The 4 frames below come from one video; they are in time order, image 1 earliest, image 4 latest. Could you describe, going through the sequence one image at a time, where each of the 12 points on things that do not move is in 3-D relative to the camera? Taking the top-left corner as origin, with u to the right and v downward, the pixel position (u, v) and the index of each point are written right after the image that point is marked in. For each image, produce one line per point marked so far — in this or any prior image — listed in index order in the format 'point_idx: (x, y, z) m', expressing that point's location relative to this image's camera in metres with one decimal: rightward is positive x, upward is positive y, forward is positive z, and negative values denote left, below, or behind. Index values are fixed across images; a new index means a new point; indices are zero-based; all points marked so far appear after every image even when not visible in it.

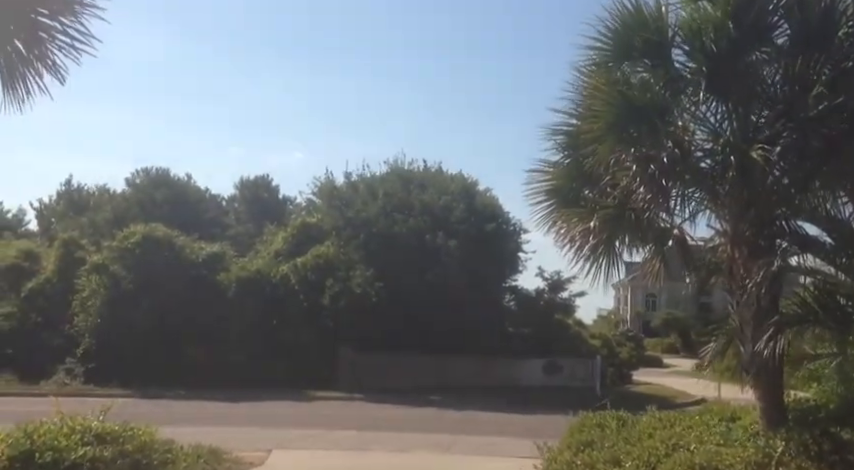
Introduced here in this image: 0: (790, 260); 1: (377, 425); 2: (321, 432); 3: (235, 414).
0: (+3.1, -0.2, +7.4) m
1: (-1.0, -3.9, +17.8) m
2: (-2.0, -3.7, +15.9) m
3: (-4.4, -4.1, +19.7) m
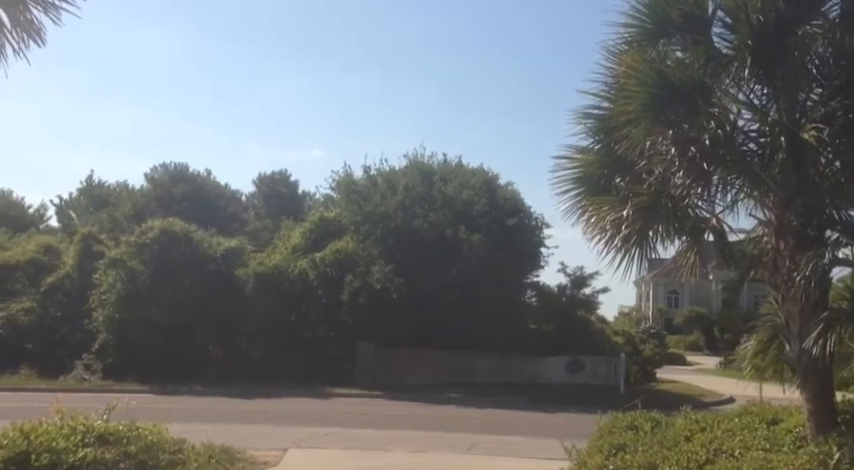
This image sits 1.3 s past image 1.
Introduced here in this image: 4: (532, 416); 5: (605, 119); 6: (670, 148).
0: (+3.3, -0.1, +6.9) m
1: (-0.6, -3.8, +17.3) m
2: (-1.6, -3.5, +15.5) m
3: (-3.9, -4.0, +19.4) m
4: (+2.4, -4.2, +19.7) m
5: (+1.7, +1.1, +8.2) m
6: (+2.1, +0.7, +7.3) m
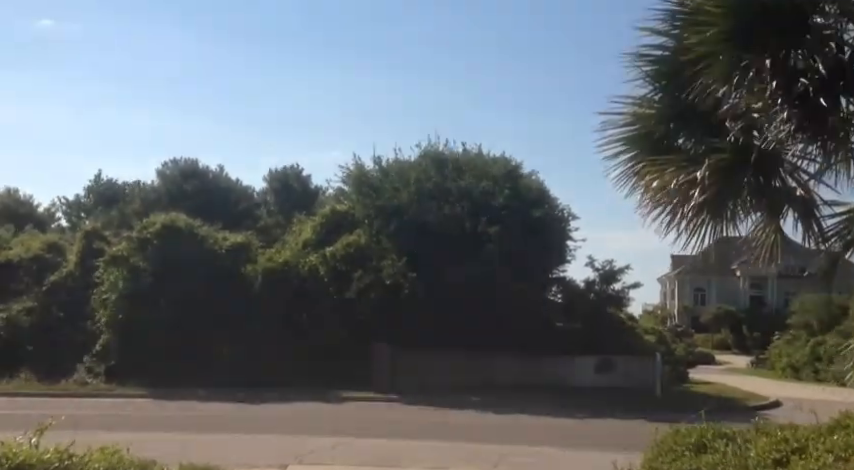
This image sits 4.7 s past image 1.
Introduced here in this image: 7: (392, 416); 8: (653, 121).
0: (+3.4, +0.1, +5.1) m
1: (-0.2, -3.6, +15.7) m
2: (-1.3, -3.3, +13.9) m
3: (-3.5, -3.8, +17.8) m
4: (+2.8, -3.9, +17.9) m
5: (+1.8, +1.3, +6.5) m
6: (+2.2, +1.0, +5.6) m
7: (-0.8, -3.9, +18.4) m
8: (+1.8, +0.9, +6.8) m
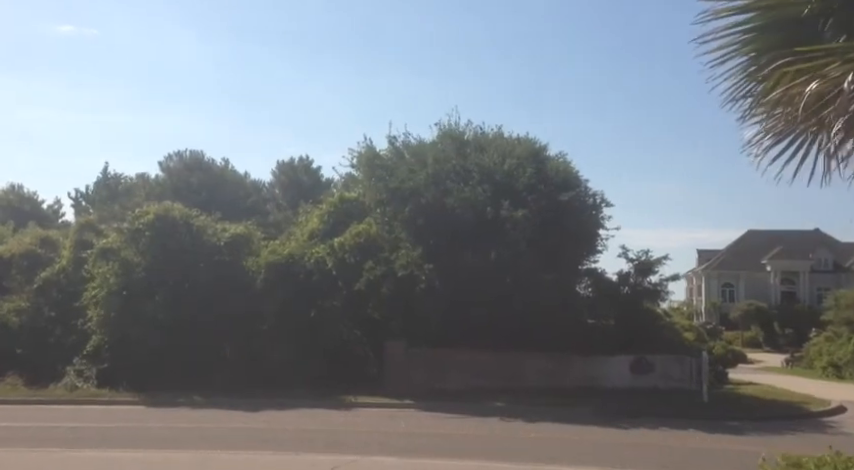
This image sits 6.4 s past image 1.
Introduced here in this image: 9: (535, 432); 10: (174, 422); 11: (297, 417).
0: (+3.5, +0.4, +2.8) m
1: (+0.1, -3.3, +13.4) m
2: (-1.0, -3.1, +11.6) m
3: (-3.2, -3.5, +15.6) m
4: (+3.2, -3.6, +15.6) m
5: (+1.9, +1.6, +4.2) m
6: (+2.3, +1.3, +3.3) m
7: (-0.4, -3.6, +16.2) m
8: (+1.9, +1.2, +4.5) m
9: (+2.0, -3.6, +15.8) m
10: (-5.1, -3.7, +17.1) m
11: (-2.7, -3.7, +17.5) m
